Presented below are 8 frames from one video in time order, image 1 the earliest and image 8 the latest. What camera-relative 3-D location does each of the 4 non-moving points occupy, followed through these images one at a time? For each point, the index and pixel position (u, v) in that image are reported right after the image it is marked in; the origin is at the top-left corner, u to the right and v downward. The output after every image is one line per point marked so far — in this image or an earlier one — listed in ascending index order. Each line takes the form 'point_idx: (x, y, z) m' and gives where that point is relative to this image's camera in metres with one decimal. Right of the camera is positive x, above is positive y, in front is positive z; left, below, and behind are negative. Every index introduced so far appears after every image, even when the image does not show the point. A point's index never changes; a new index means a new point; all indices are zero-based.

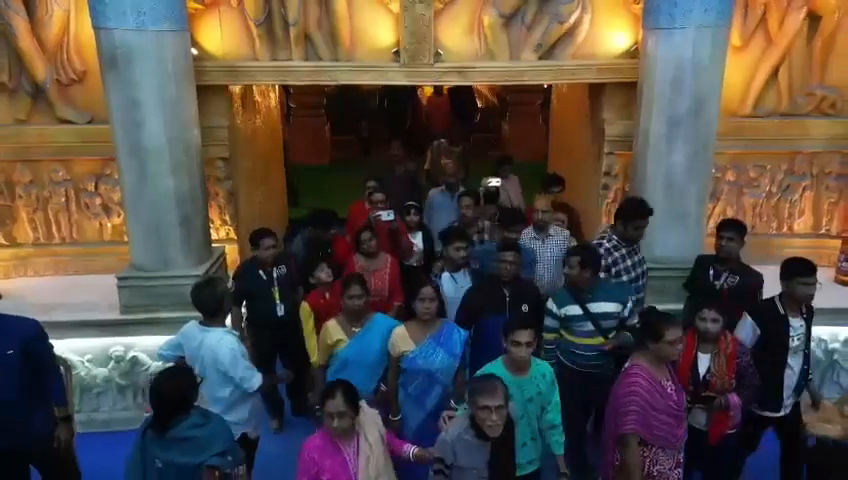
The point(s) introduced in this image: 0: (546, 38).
0: (+2.8, +4.5, +5.5) m
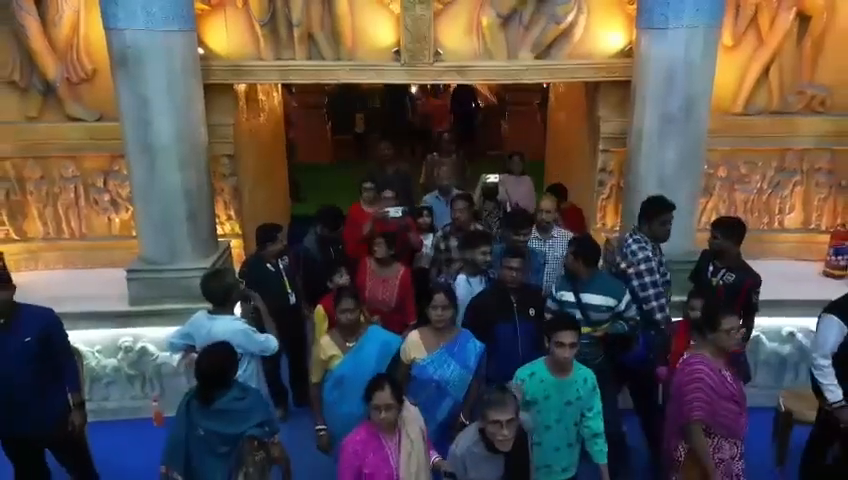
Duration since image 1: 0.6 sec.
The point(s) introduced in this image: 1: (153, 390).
0: (+2.8, +4.7, +5.7) m
1: (-6.0, -3.3, +5.5) m
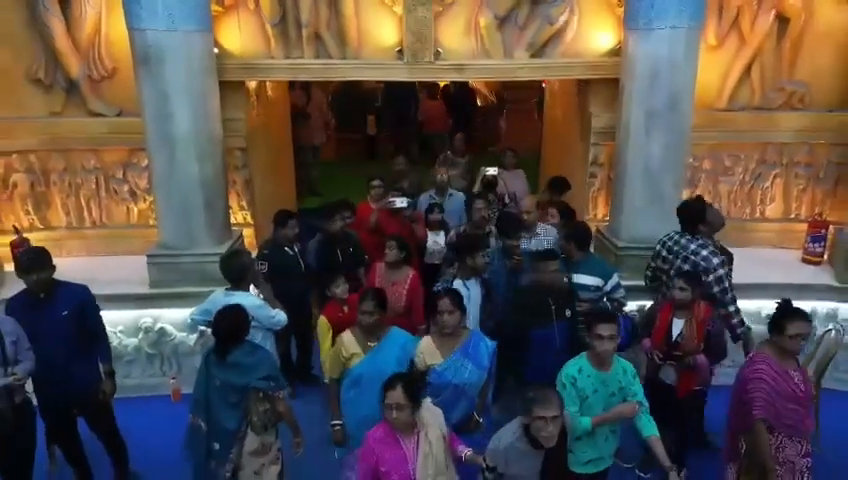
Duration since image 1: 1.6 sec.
0: (+2.8, +5.0, +6.0) m
1: (-6.0, -3.0, +5.8) m
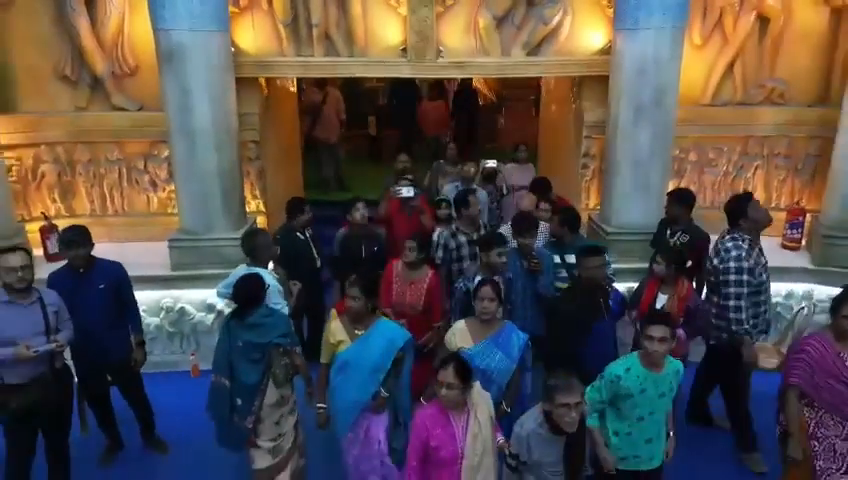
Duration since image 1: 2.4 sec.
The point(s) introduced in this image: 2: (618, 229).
0: (+2.9, +5.3, +6.4) m
1: (-5.9, -2.7, +6.2) m
2: (+4.9, +0.3, +6.2) m
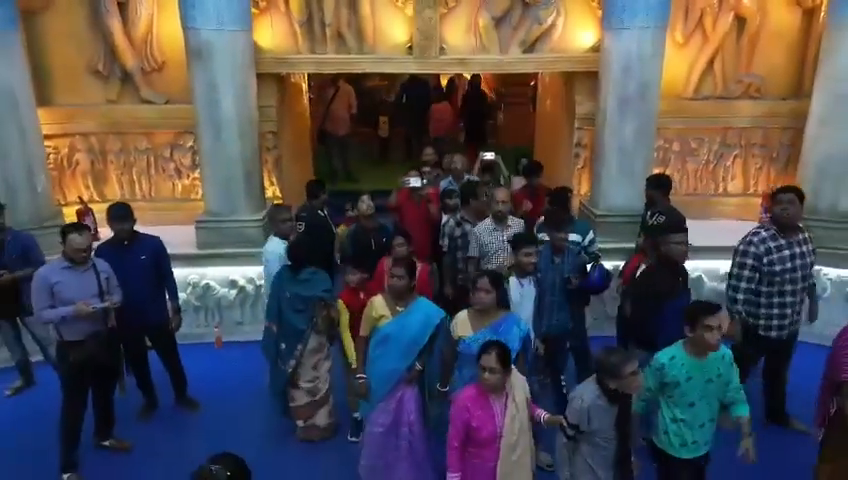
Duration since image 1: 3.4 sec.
0: (+3.0, +5.8, +7.0) m
1: (-5.8, -2.2, +6.8) m
2: (+5.0, +0.8, +6.8) m
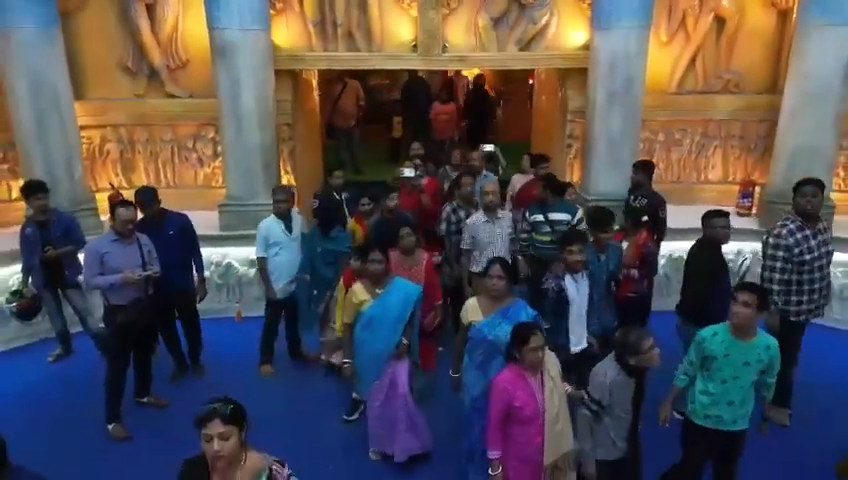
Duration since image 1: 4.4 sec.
0: (+3.1, +6.3, +7.6) m
1: (-5.7, -1.7, +7.4) m
2: (+5.1, +1.3, +7.4) m
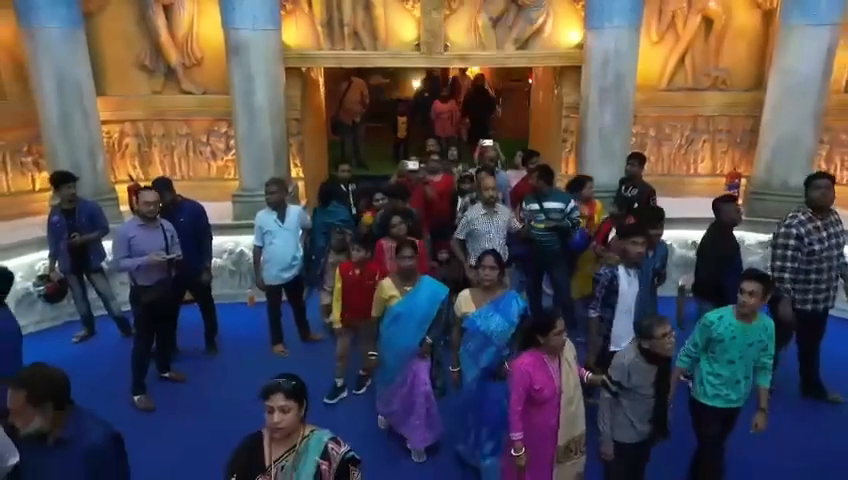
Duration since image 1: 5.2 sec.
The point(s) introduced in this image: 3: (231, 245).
0: (+3.2, +6.7, +8.0) m
1: (-5.6, -1.3, +7.8) m
2: (+5.2, +1.6, +7.8) m
3: (-6.0, -0.2, +7.6) m
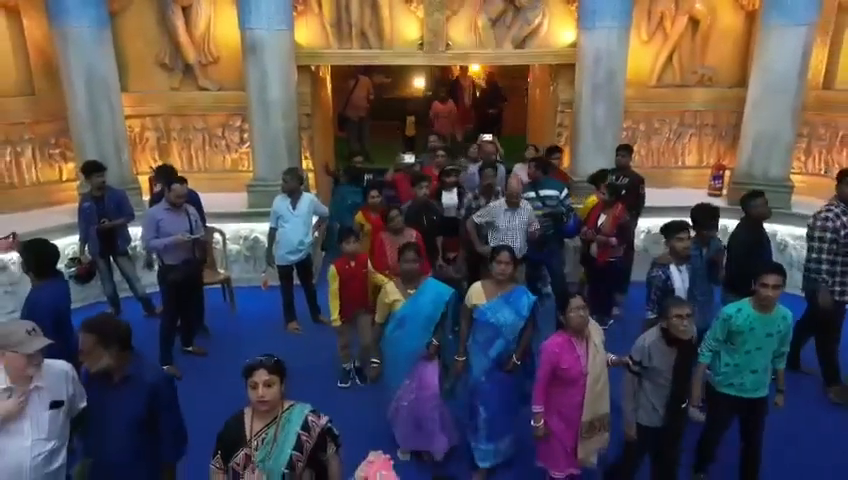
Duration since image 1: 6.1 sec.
0: (+3.3, +7.1, +8.4) m
1: (-5.5, -0.9, +8.3) m
2: (+5.3, +2.0, +8.3) m
3: (-5.9, +0.3, +8.1) m
